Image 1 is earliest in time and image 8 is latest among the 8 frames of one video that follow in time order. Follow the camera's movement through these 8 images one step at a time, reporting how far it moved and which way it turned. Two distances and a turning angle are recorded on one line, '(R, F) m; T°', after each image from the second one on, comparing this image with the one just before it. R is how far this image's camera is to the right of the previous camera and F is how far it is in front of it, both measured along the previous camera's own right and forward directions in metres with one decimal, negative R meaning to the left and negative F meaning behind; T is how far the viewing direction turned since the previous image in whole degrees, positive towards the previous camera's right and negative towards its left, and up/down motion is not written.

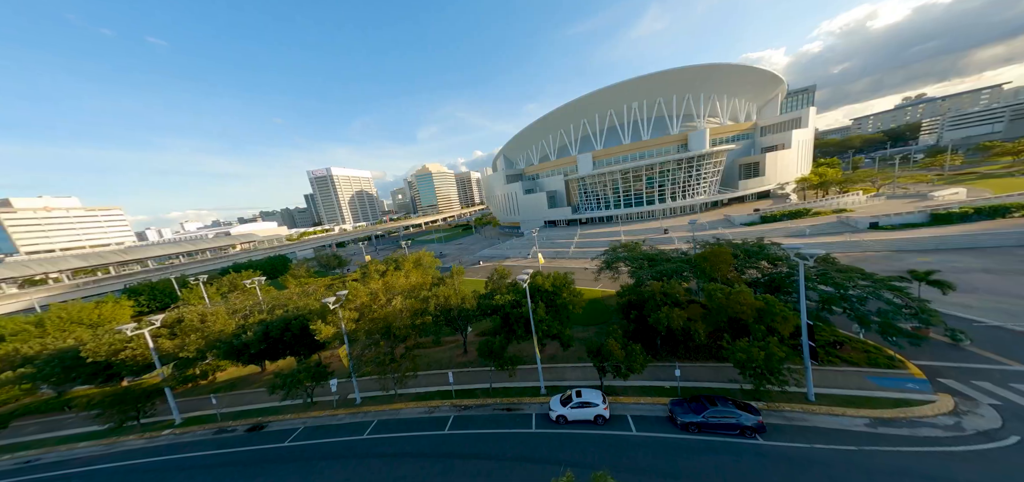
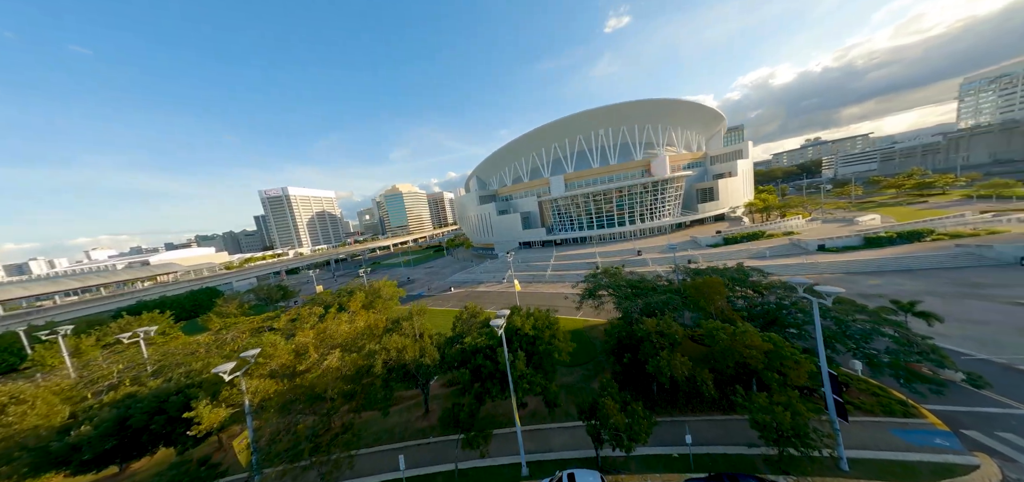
(0.0, +1.5) m; +5°
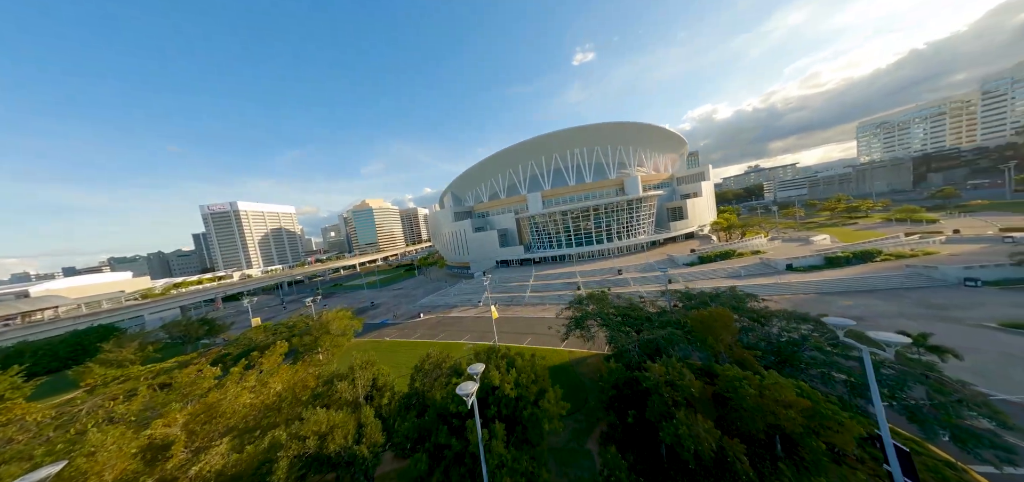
(0.0, +1.8) m; +5°
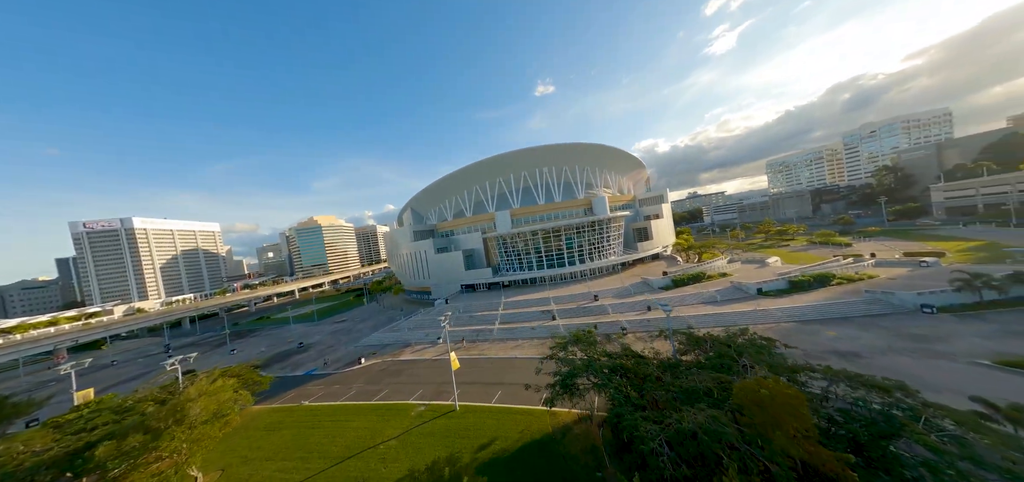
(+0.1, +3.4) m; +7°
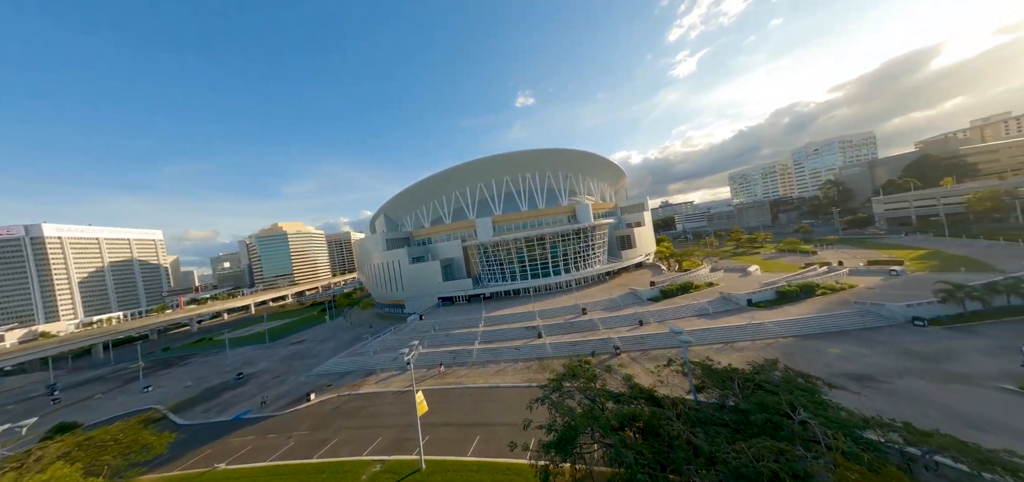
(0.0, +2.4) m; +4°
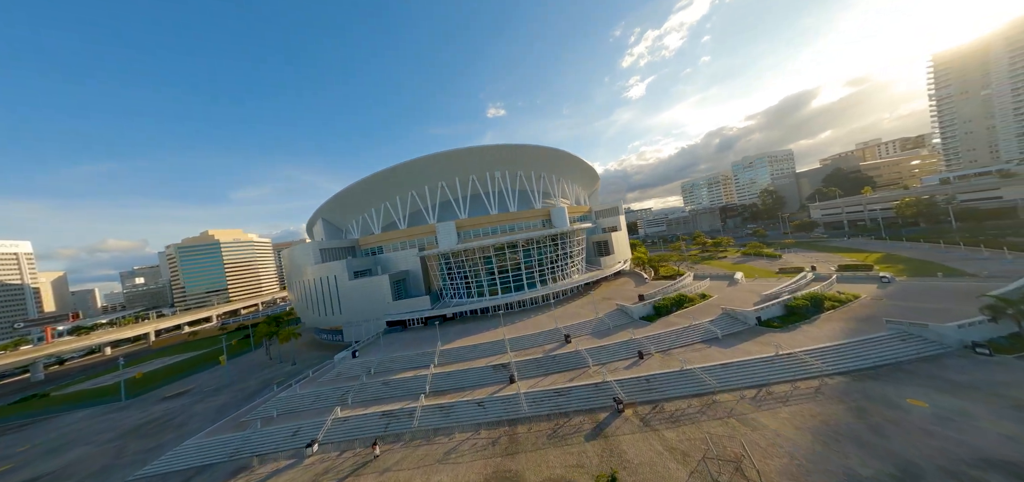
(+0.7, +6.5) m; +6°
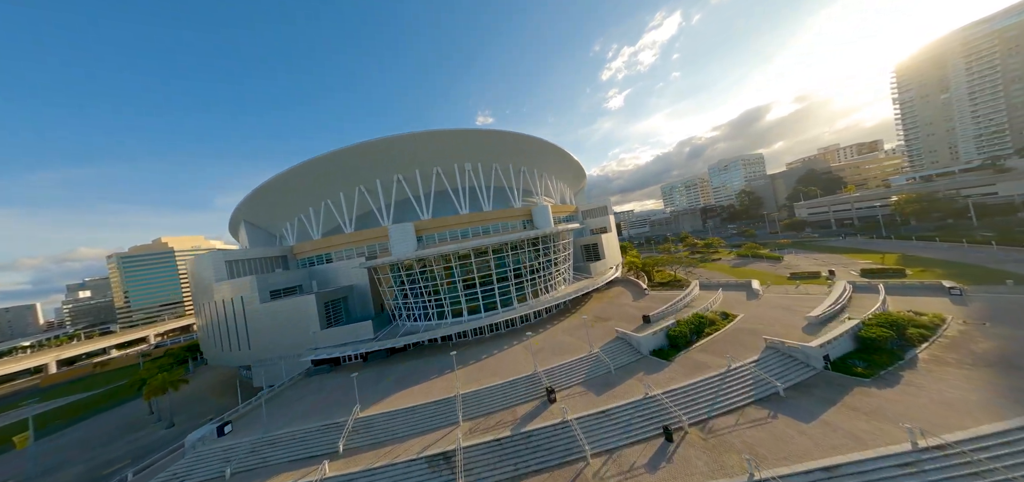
(+2.1, +8.2) m; +2°
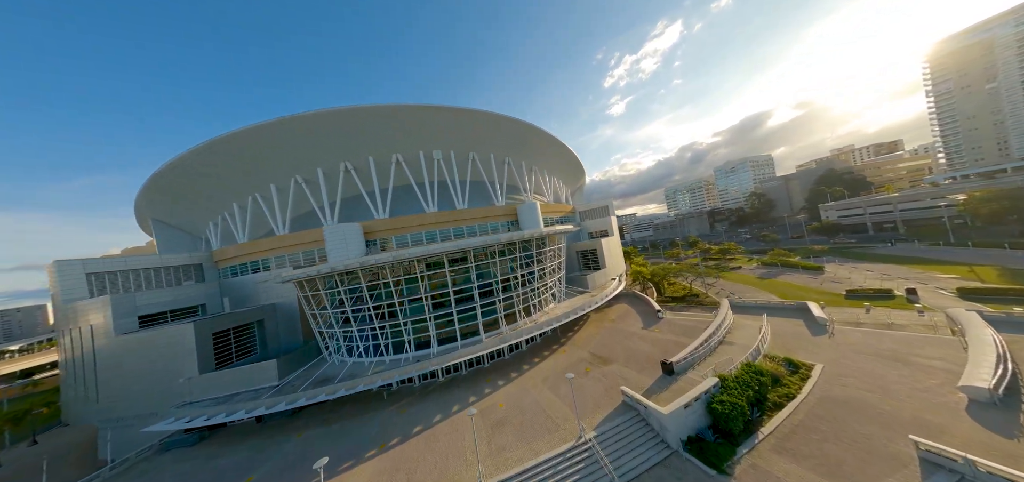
(+3.1, +8.9) m; -2°
